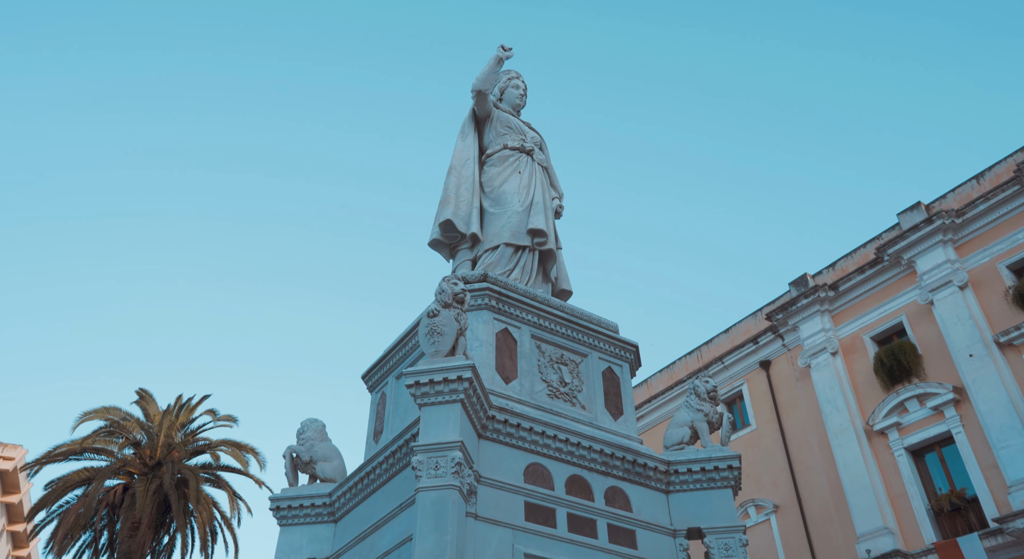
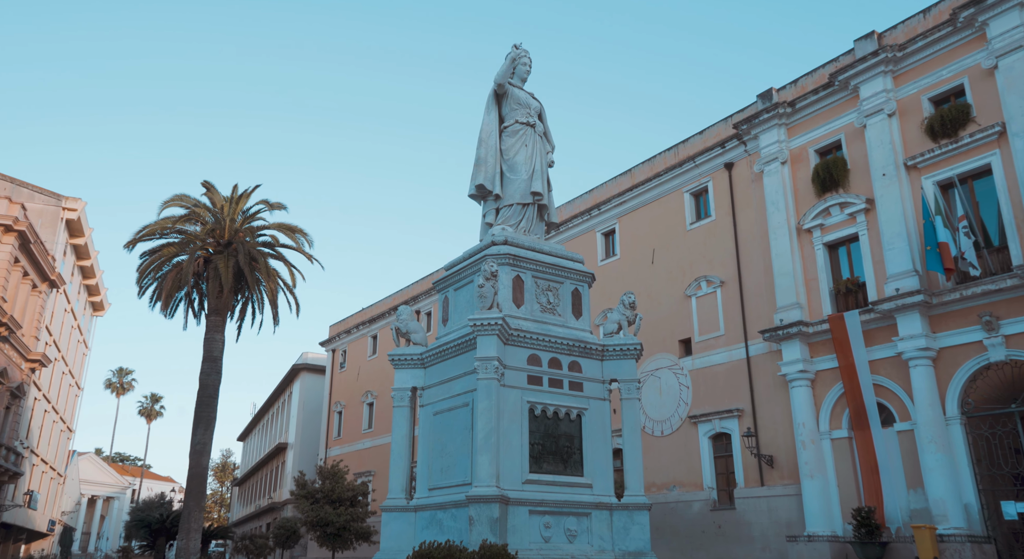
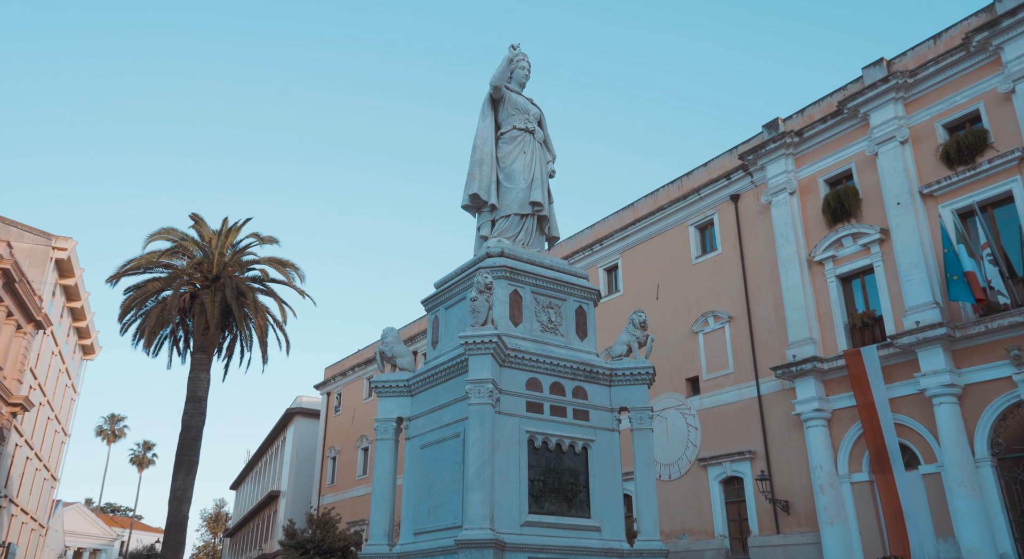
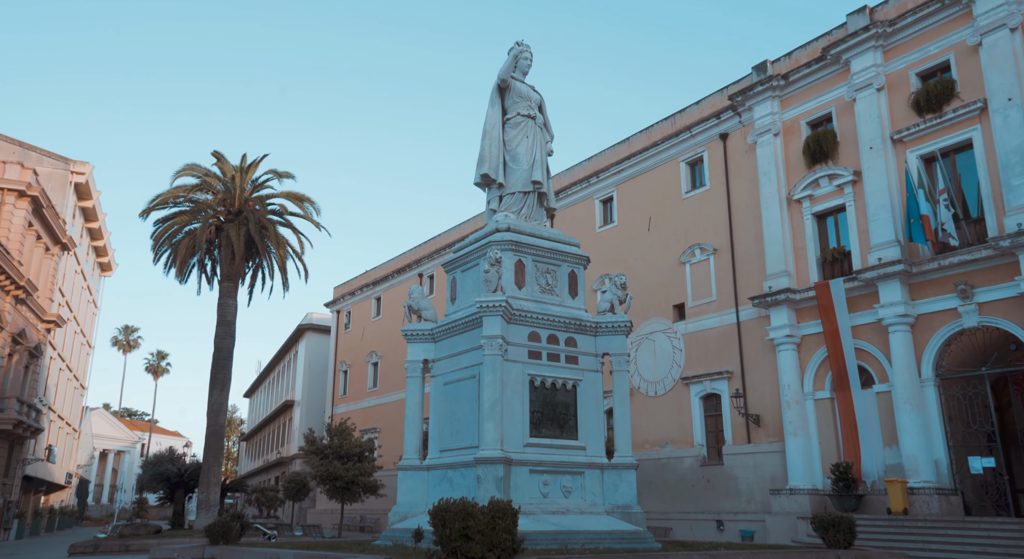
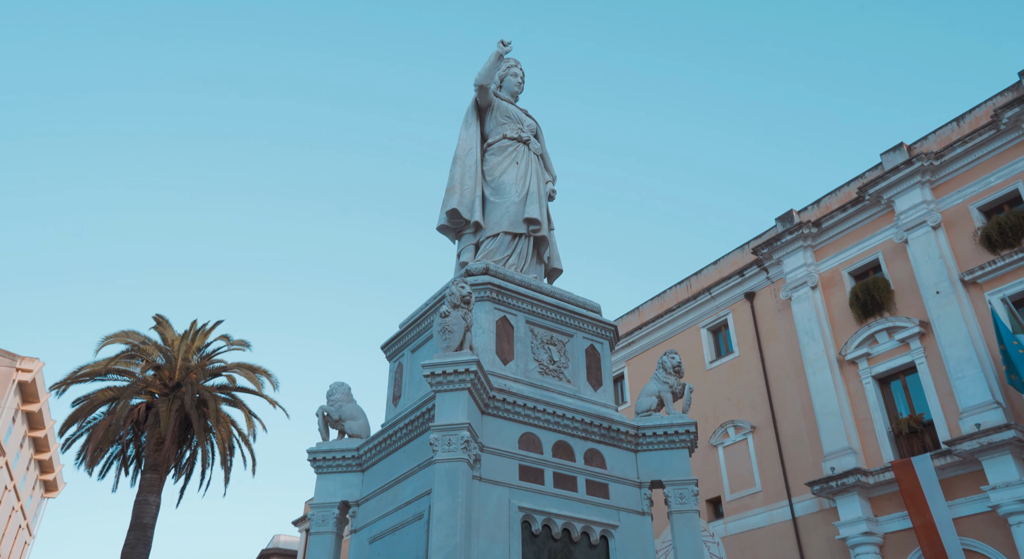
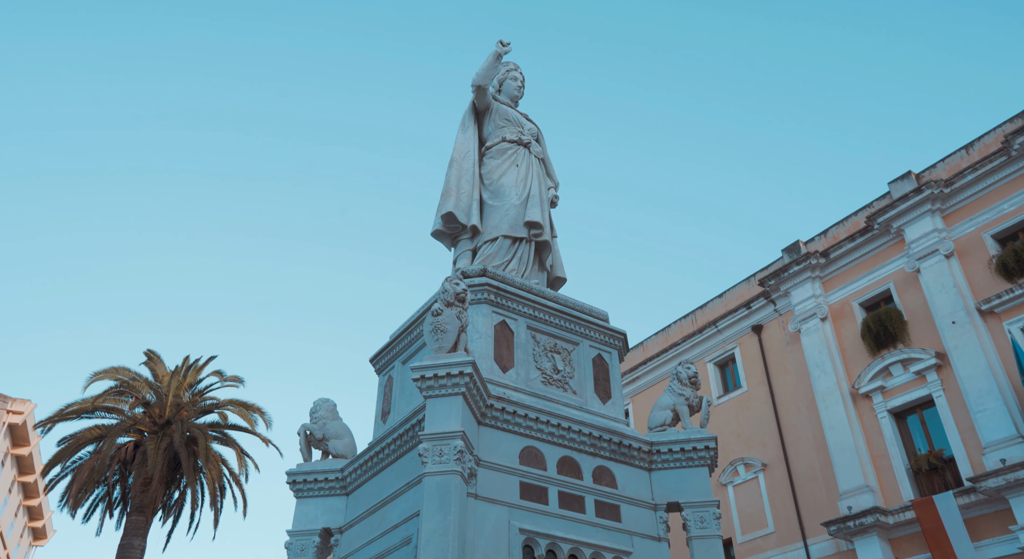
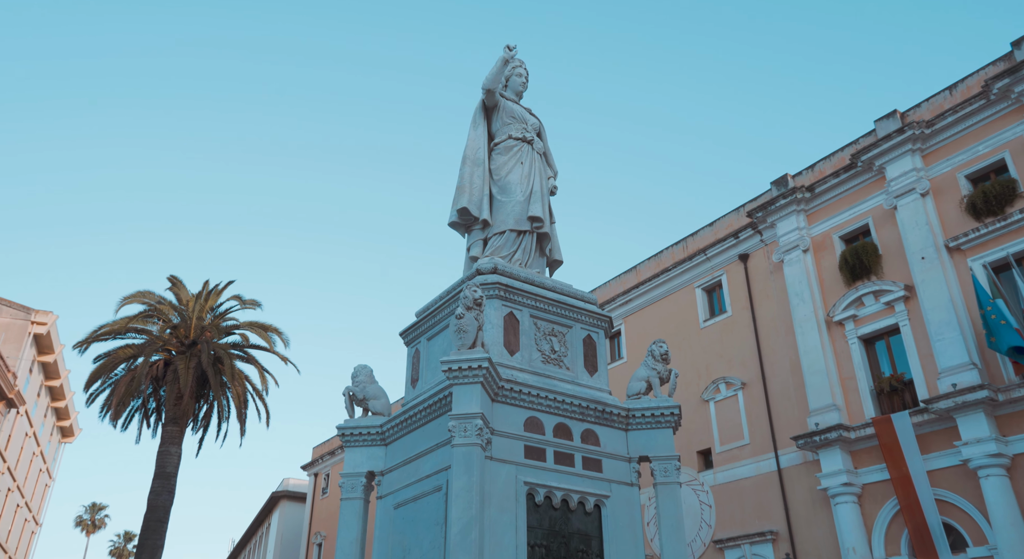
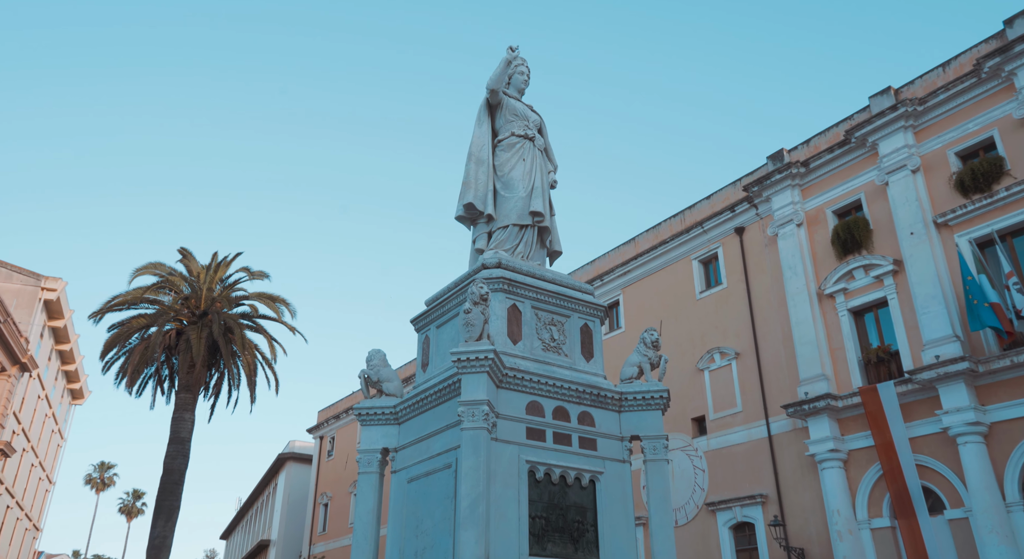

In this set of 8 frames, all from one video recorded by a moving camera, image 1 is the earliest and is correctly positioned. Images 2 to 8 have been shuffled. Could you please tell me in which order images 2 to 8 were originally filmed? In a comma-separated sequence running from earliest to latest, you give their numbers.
6, 5, 7, 8, 3, 2, 4
